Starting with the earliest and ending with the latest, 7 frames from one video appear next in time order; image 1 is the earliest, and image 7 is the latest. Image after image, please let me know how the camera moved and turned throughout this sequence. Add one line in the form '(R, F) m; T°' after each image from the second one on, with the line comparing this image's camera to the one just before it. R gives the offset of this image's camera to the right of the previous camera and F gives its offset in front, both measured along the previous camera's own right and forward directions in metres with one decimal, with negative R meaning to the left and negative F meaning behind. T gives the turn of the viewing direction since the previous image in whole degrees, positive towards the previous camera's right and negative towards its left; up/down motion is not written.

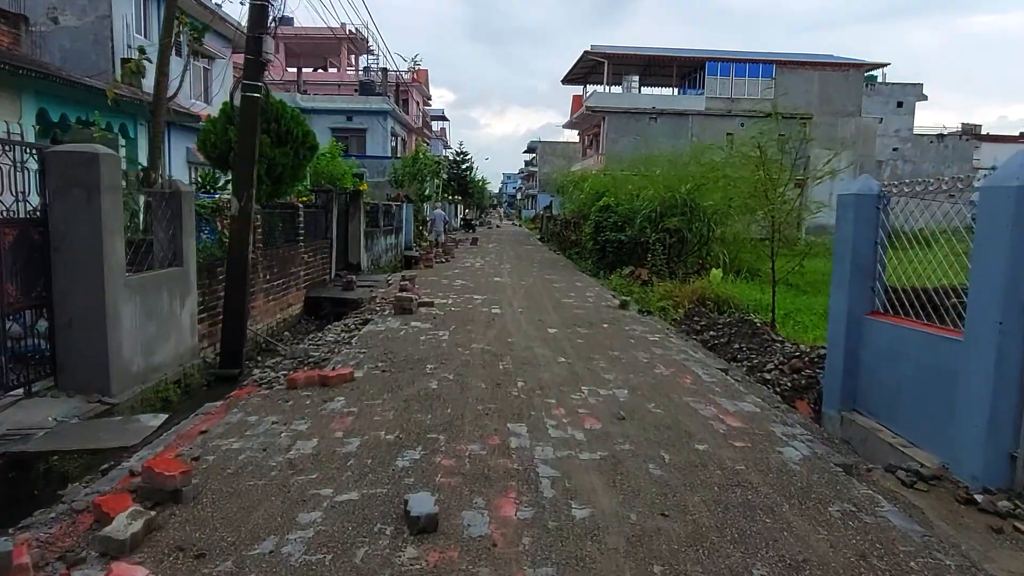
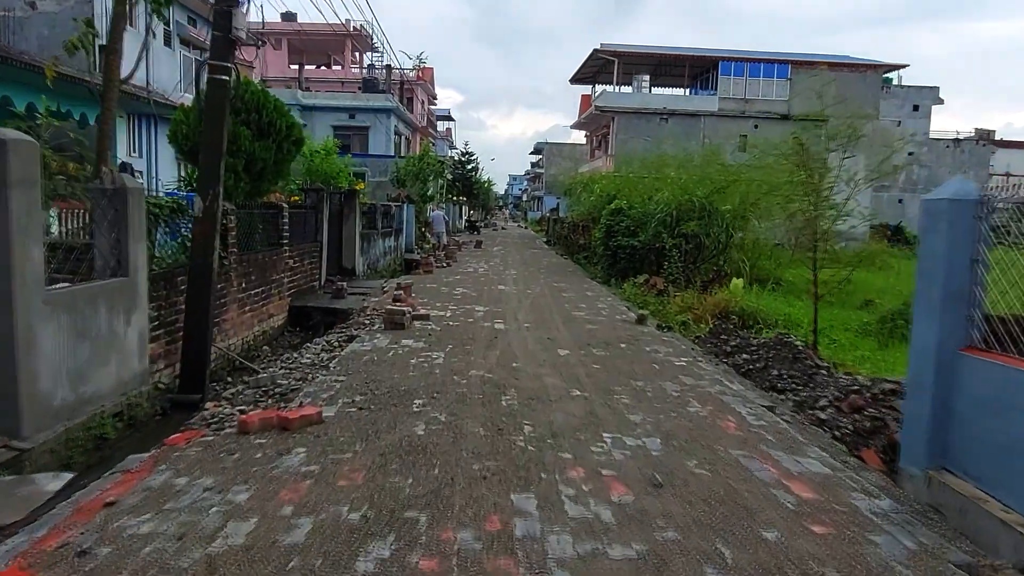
(0.0, +1.2) m; 0°
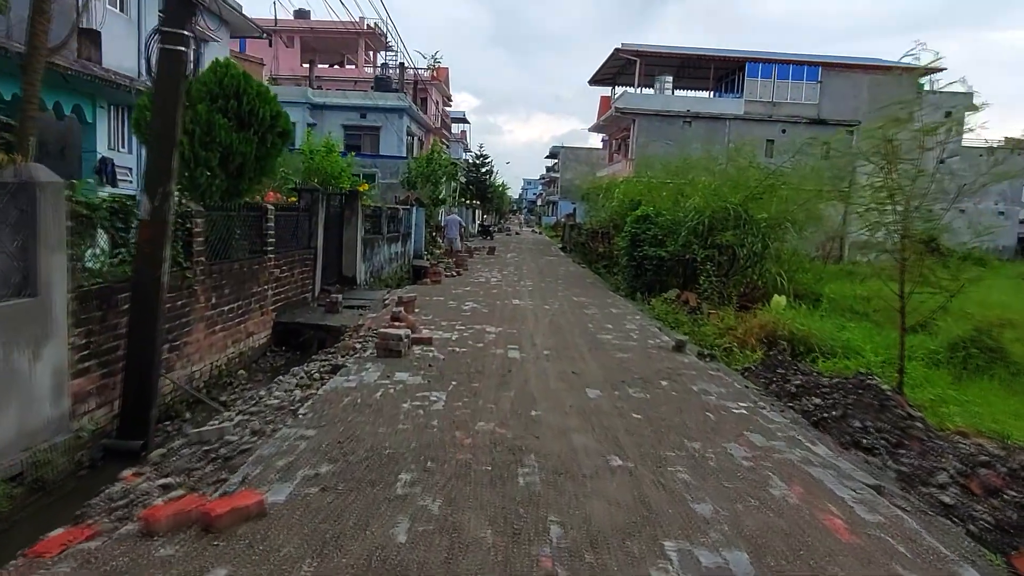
(-0.1, +1.5) m; -1°
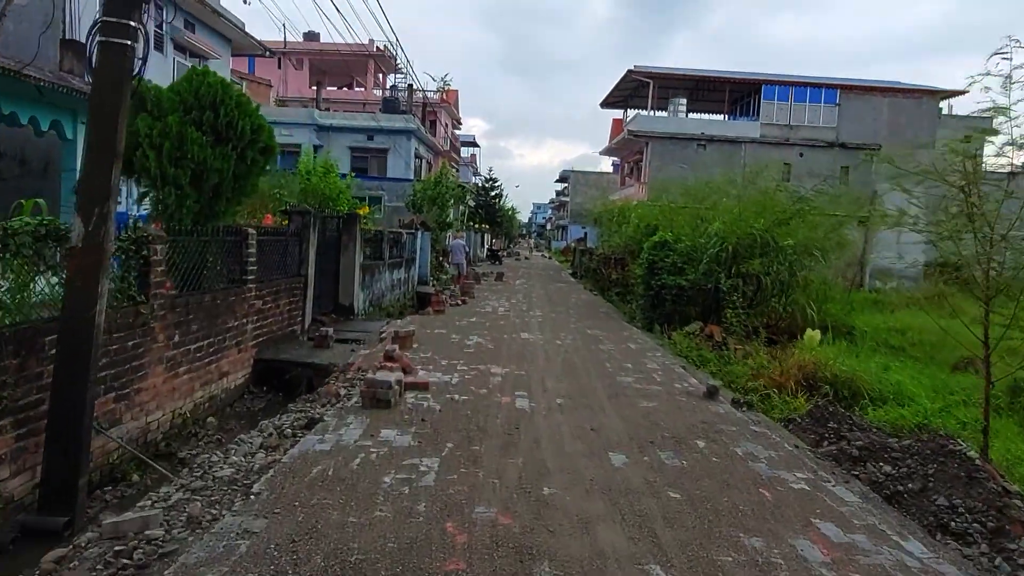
(0.0, +1.1) m; -1°
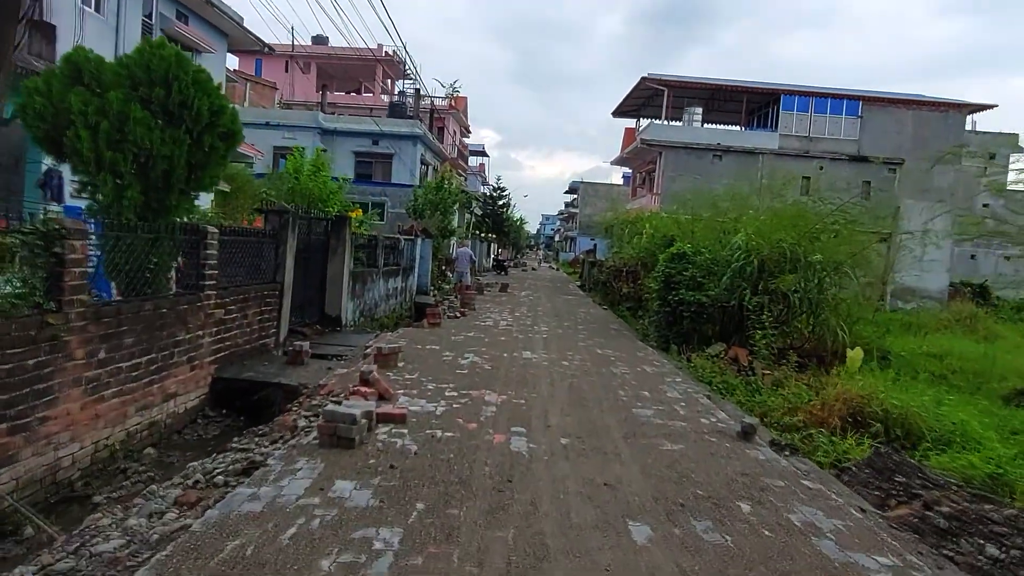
(+0.1, +1.3) m; -1°
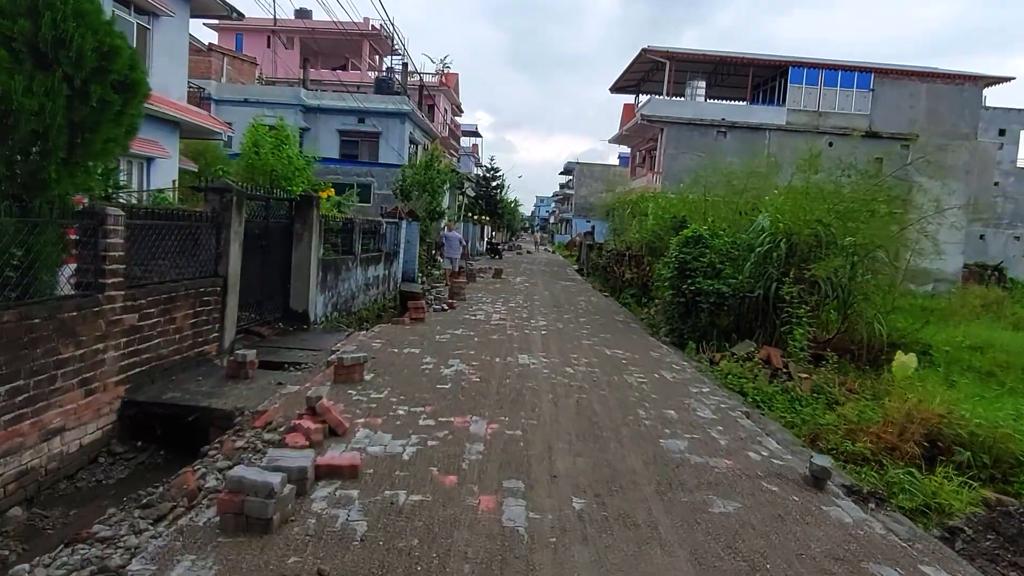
(0.0, +1.7) m; 0°
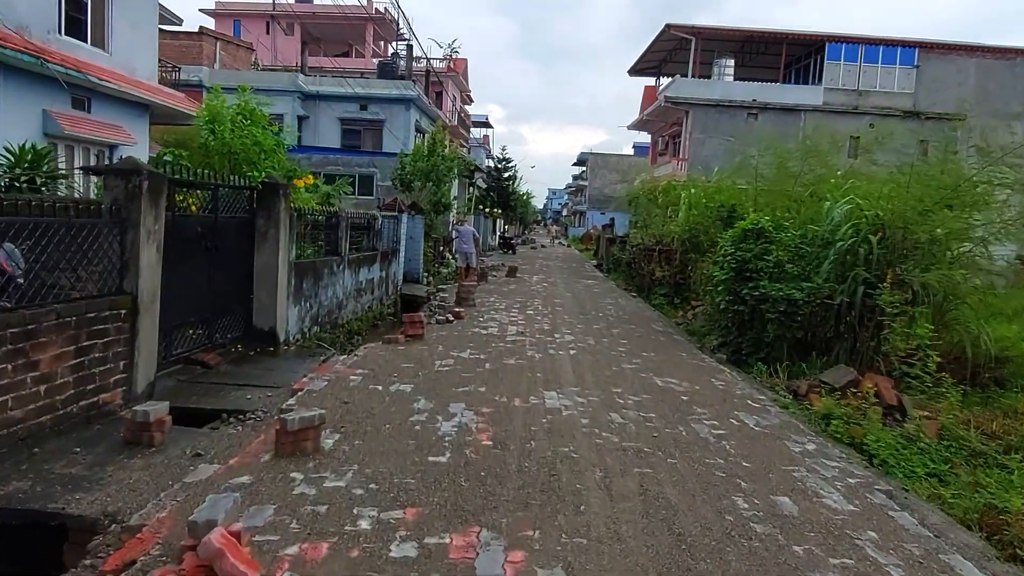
(-0.1, +2.4) m; -1°
